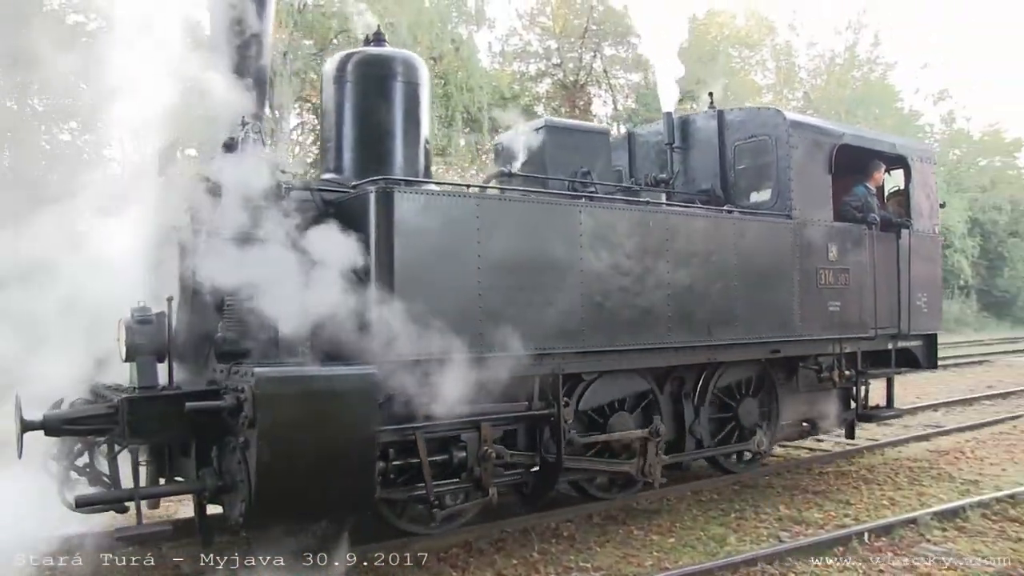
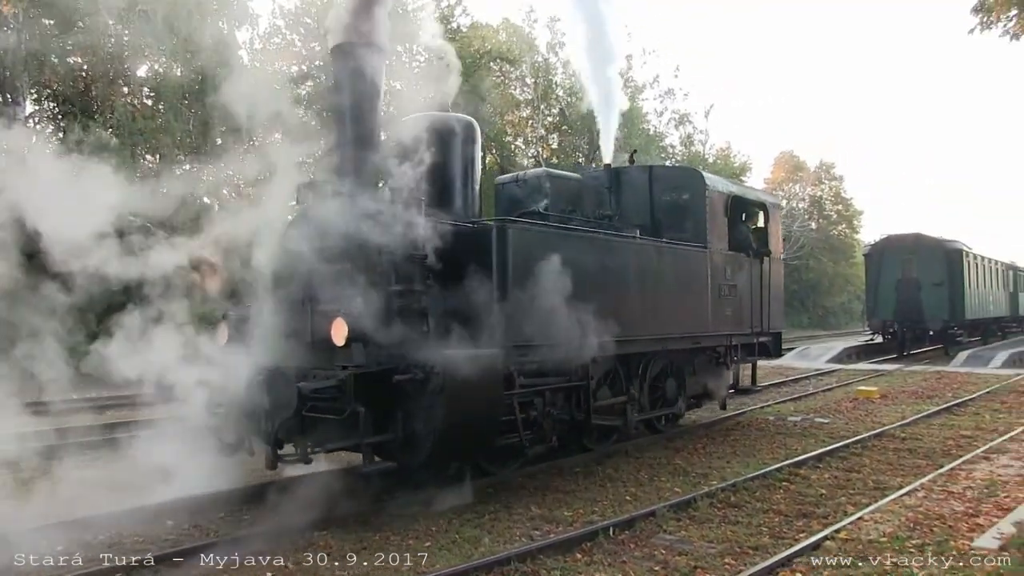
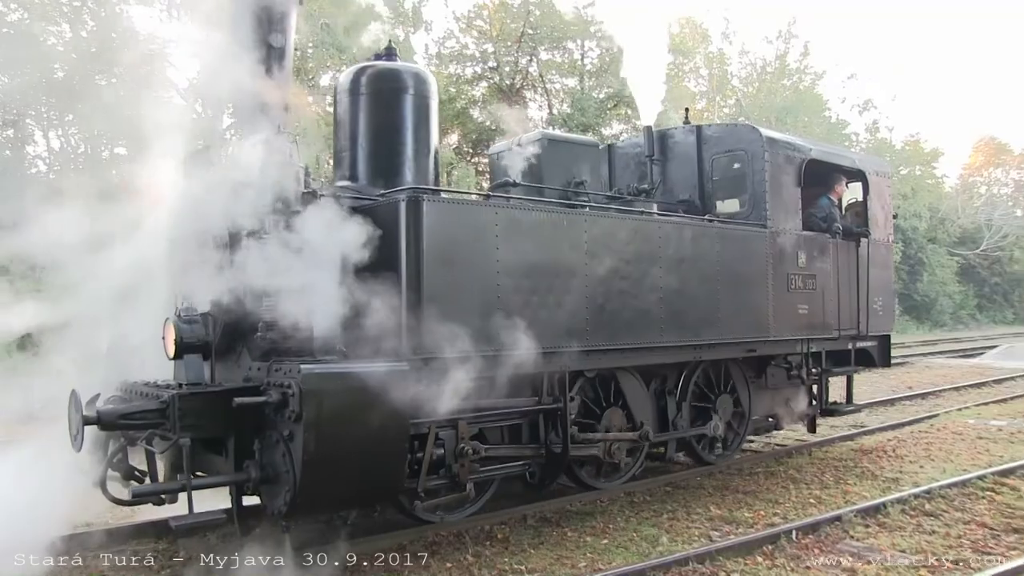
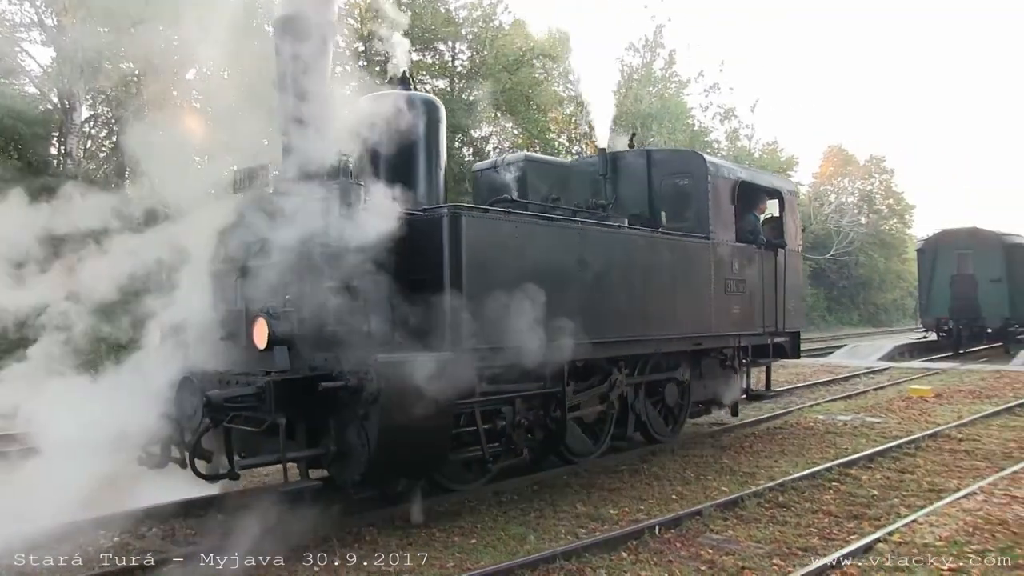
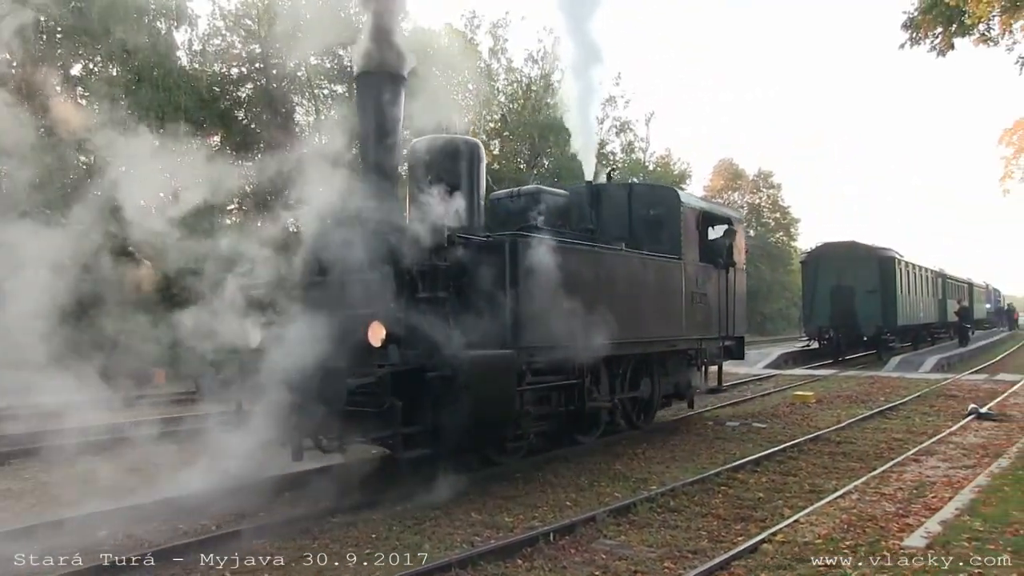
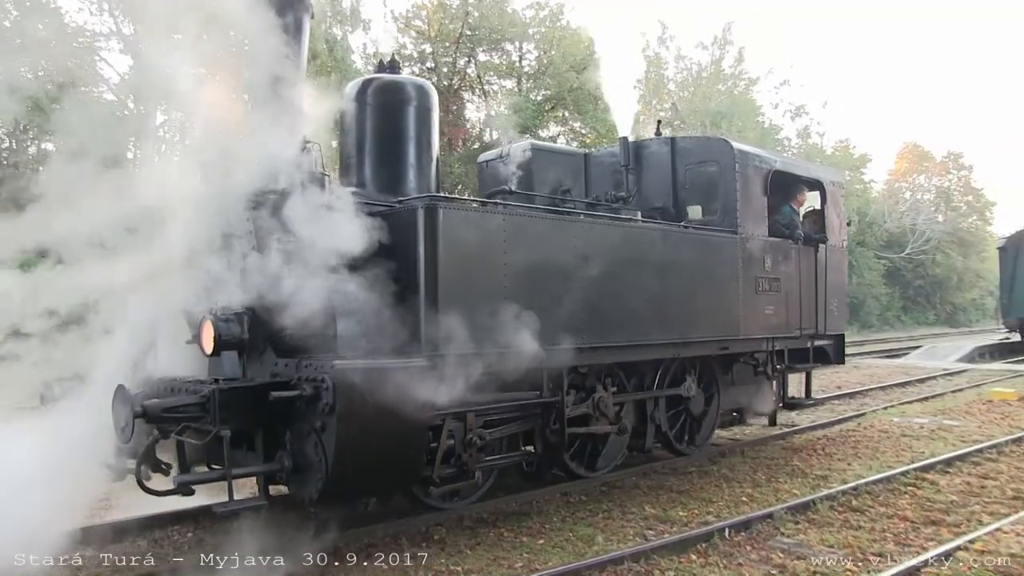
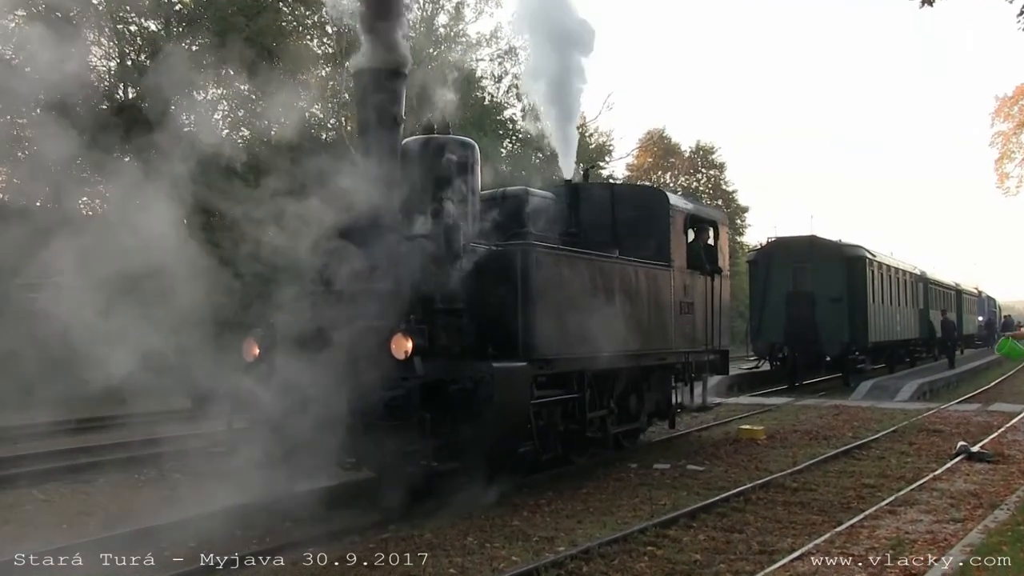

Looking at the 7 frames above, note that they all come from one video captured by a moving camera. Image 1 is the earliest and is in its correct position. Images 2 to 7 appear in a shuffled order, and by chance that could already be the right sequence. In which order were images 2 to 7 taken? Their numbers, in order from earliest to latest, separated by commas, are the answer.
3, 6, 4, 2, 5, 7
